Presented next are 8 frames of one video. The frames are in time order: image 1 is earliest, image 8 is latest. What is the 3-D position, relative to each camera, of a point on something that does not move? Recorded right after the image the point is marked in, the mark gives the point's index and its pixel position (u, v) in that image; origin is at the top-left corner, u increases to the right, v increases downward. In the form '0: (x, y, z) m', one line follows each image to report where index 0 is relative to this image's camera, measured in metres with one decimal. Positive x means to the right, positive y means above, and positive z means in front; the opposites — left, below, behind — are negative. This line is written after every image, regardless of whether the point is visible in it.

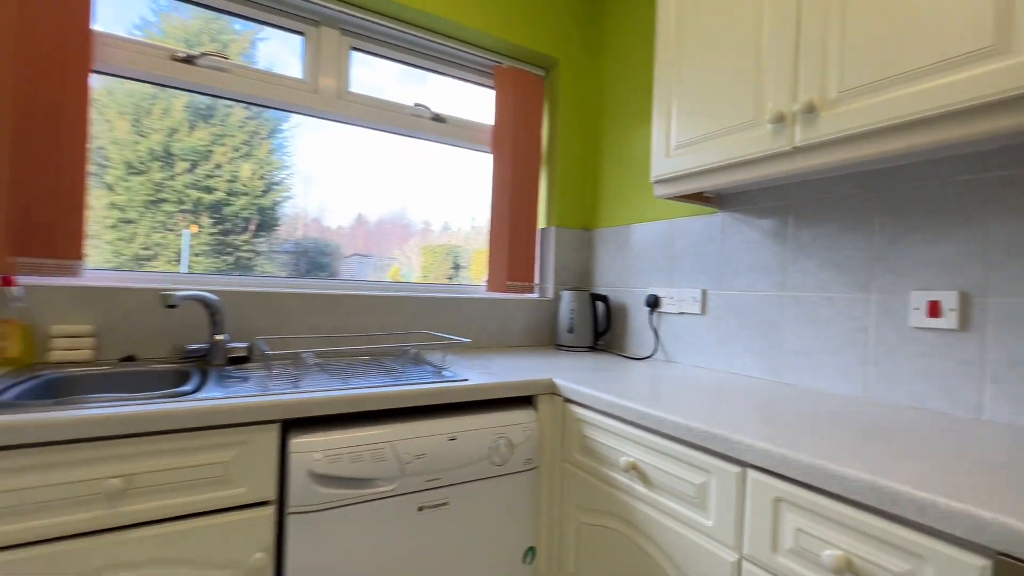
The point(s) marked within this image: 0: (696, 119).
0: (+0.5, +0.4, +1.2) m
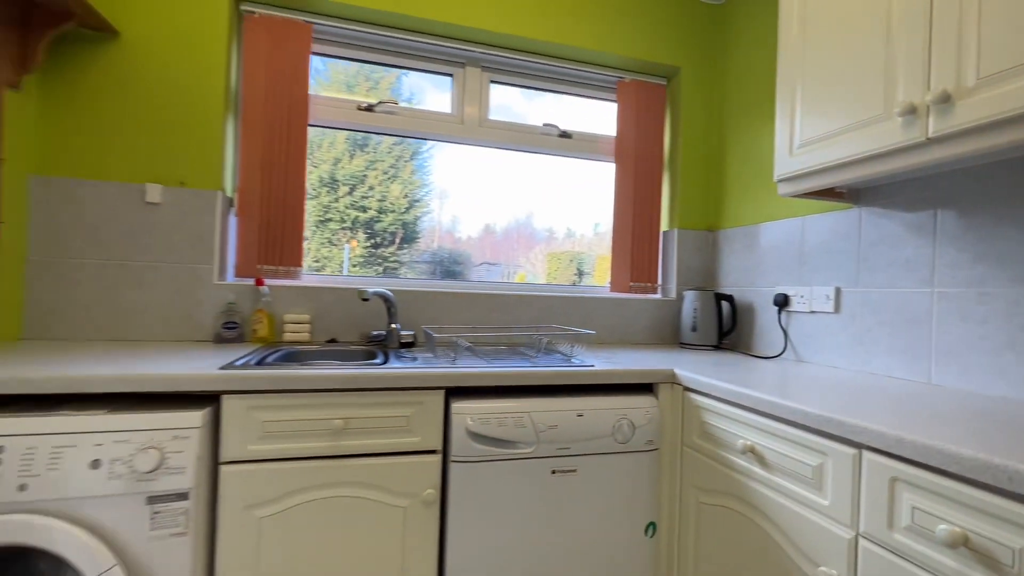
0: (+0.8, +0.4, +1.2) m
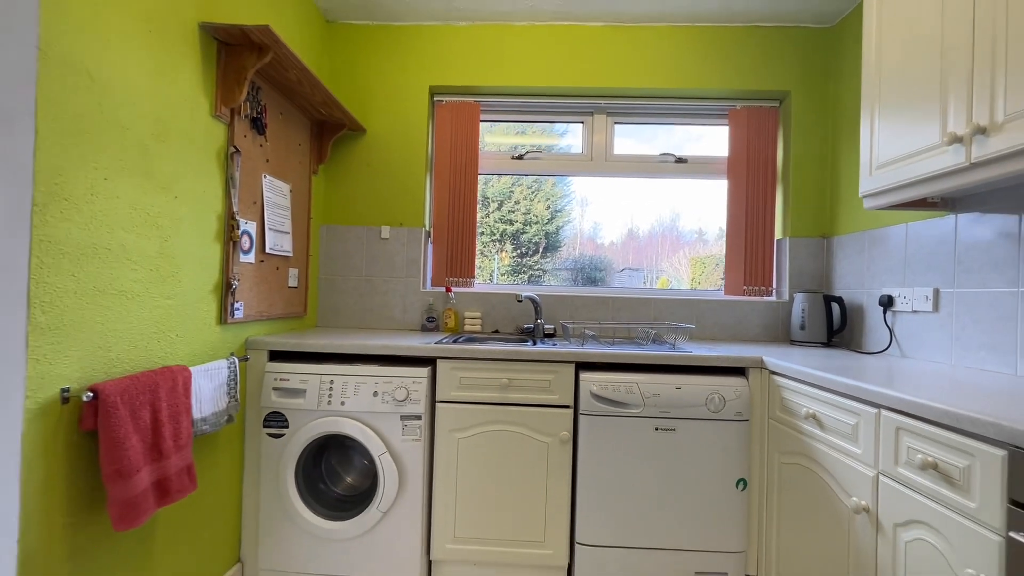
0: (+1.2, +0.4, +1.4) m
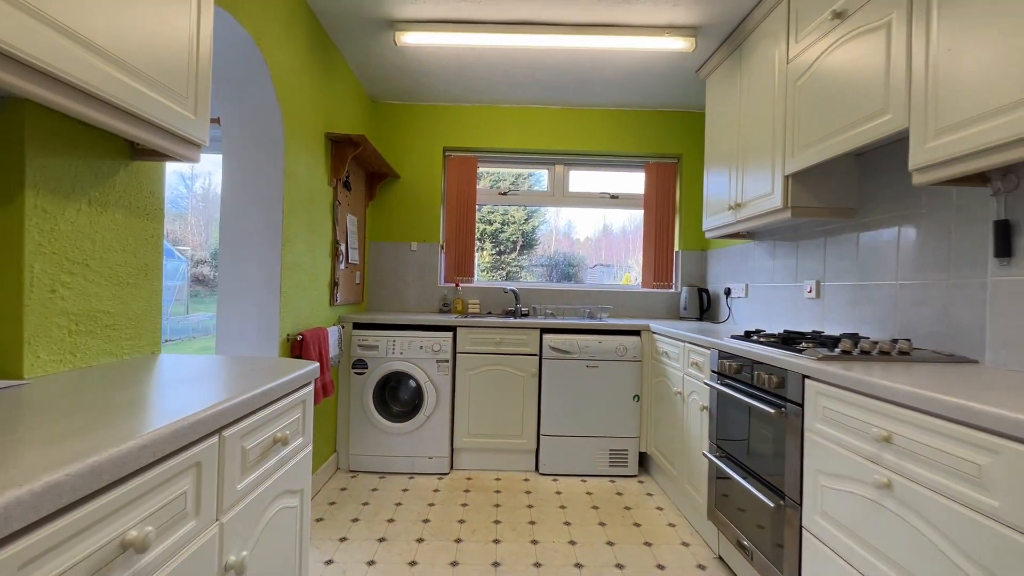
0: (+1.1, +0.5, +2.6) m
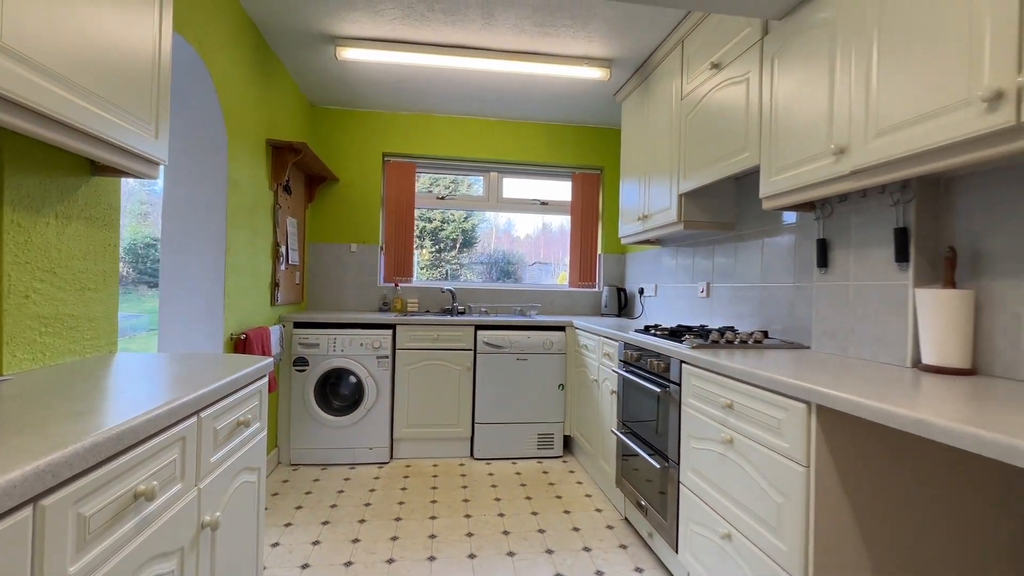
0: (+0.7, +0.5, +2.9) m
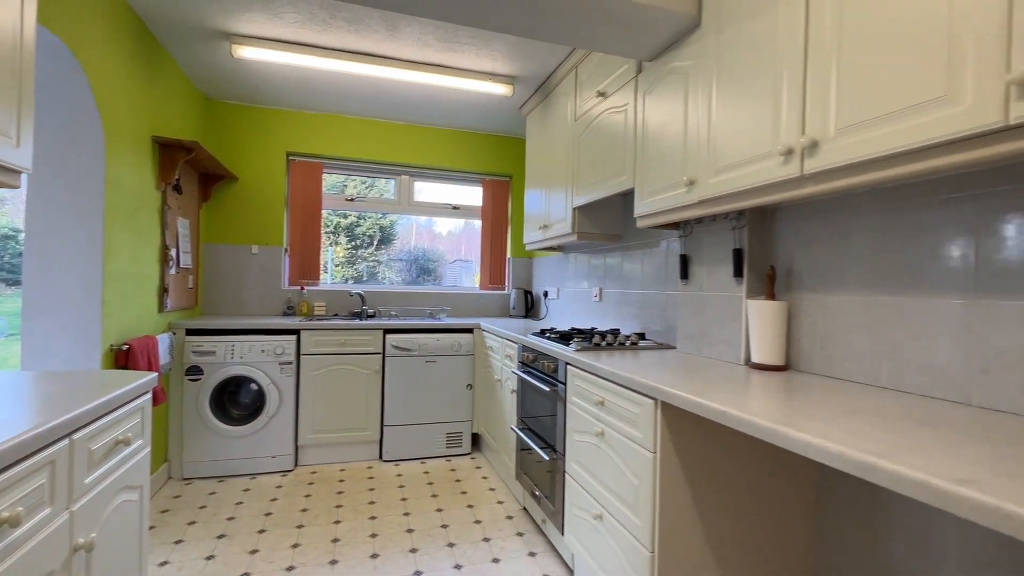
0: (+0.1, +0.4, +3.1) m
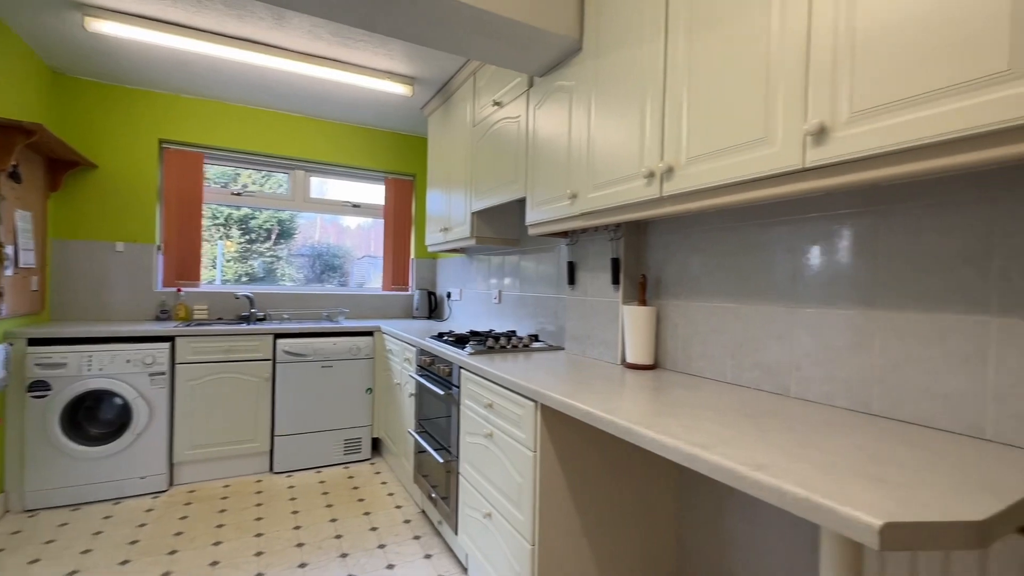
0: (-0.5, +0.4, +3.1) m
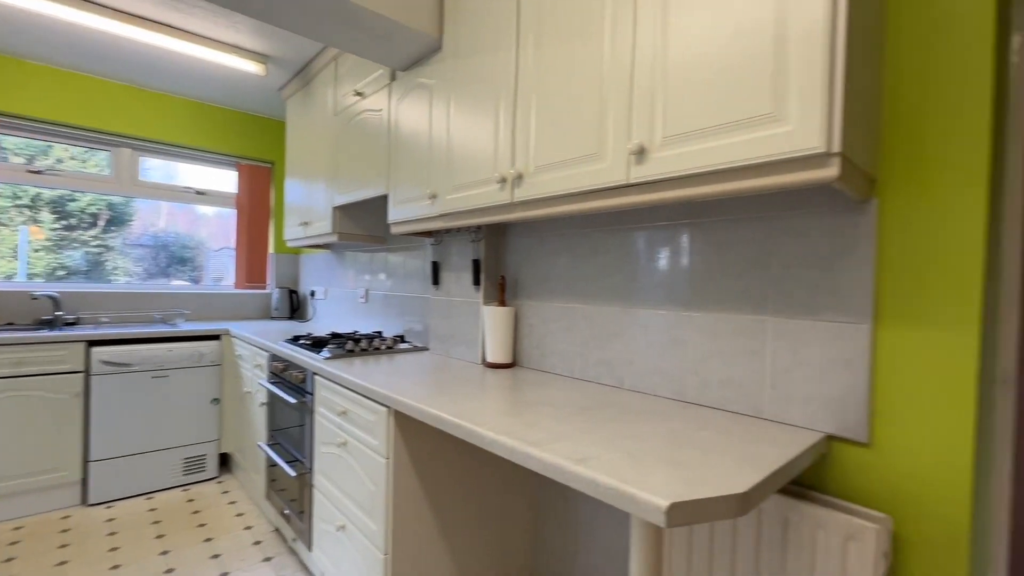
0: (-1.3, +0.4, +2.9) m
